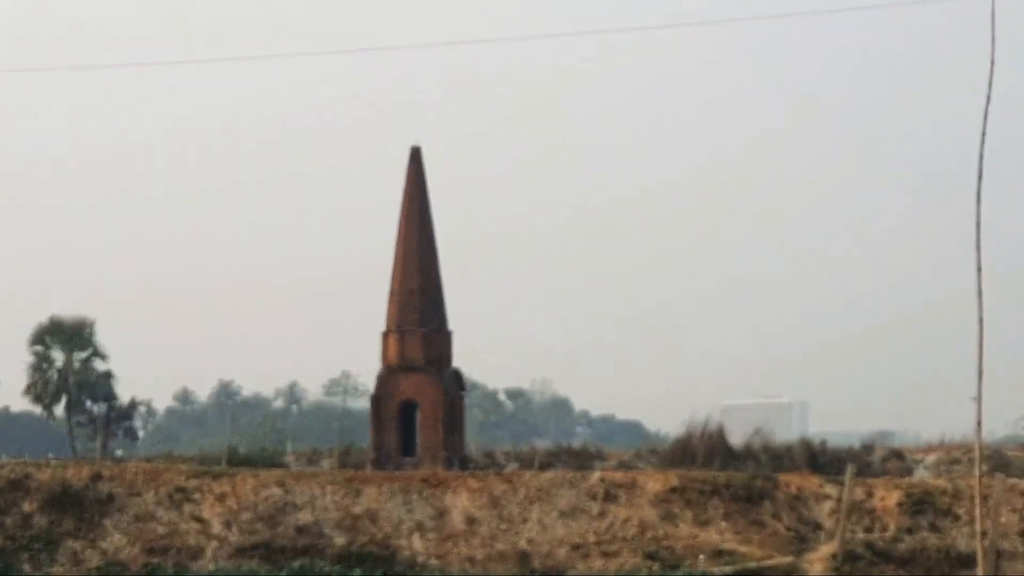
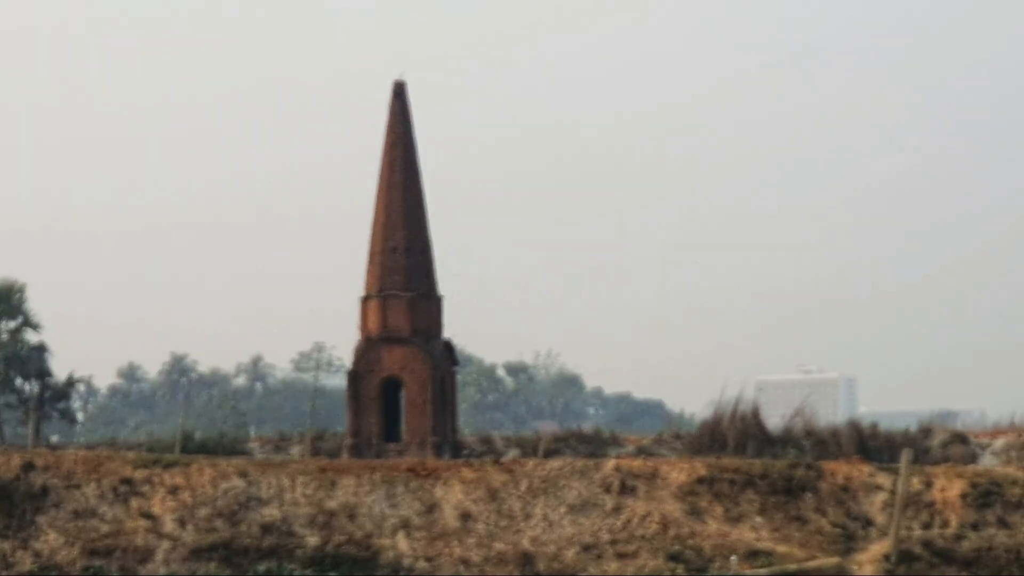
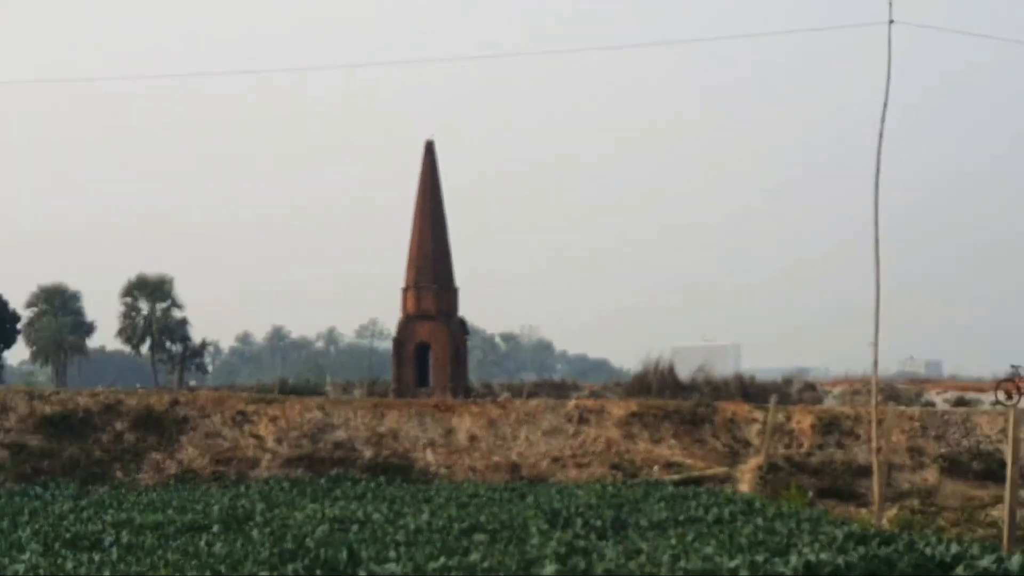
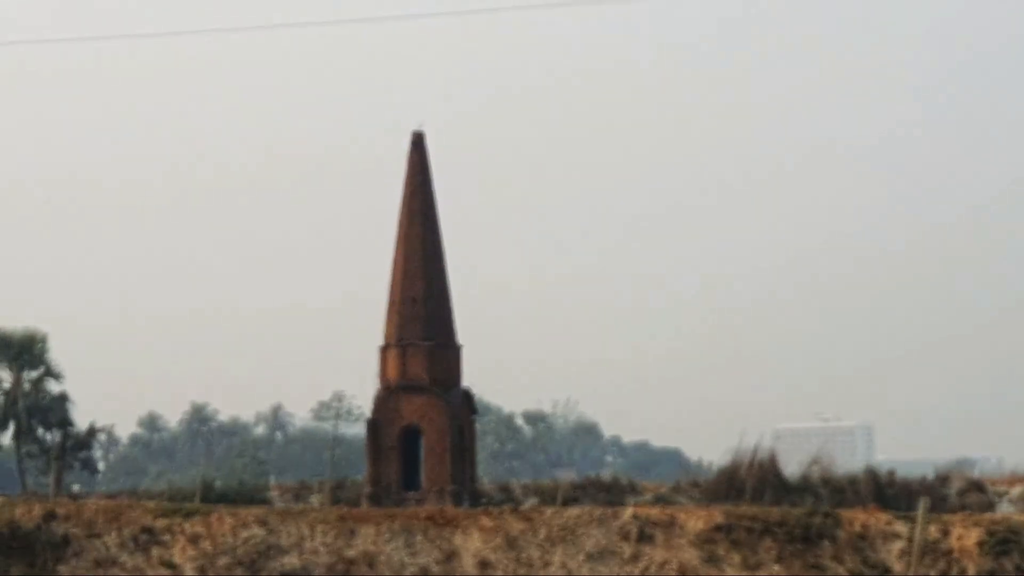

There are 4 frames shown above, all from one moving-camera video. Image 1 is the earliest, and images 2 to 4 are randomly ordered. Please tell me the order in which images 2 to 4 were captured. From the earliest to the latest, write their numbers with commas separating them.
4, 2, 3
